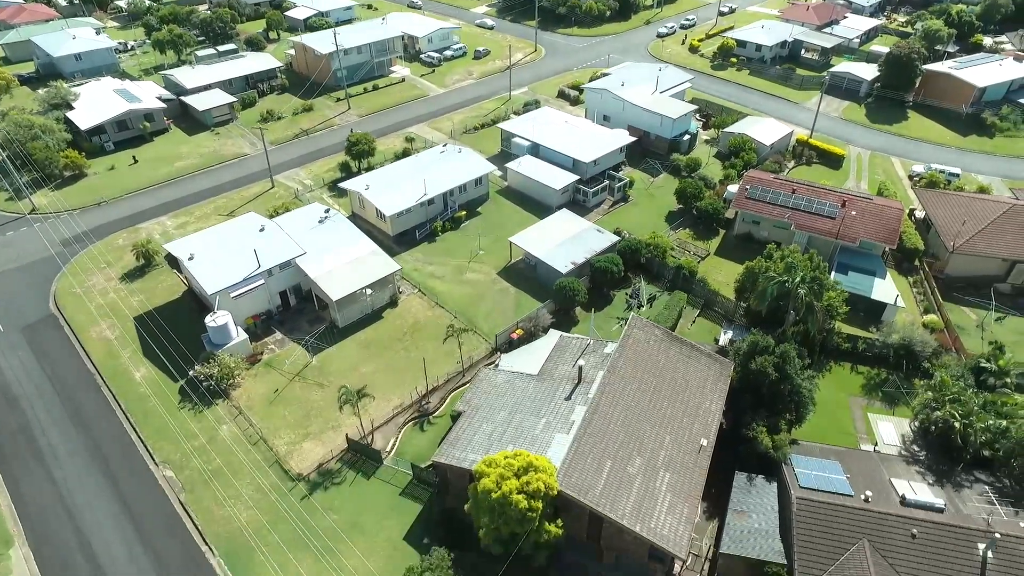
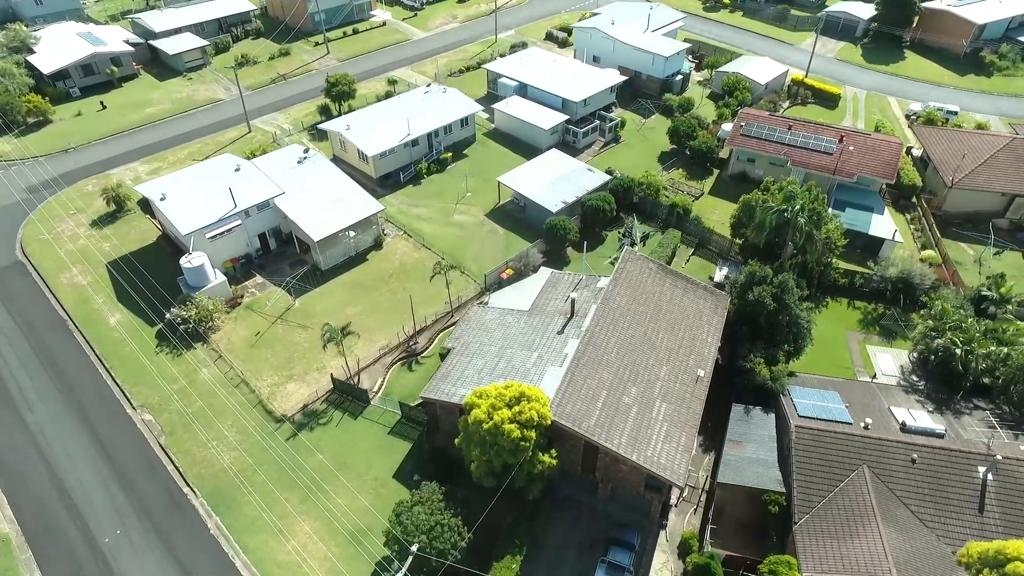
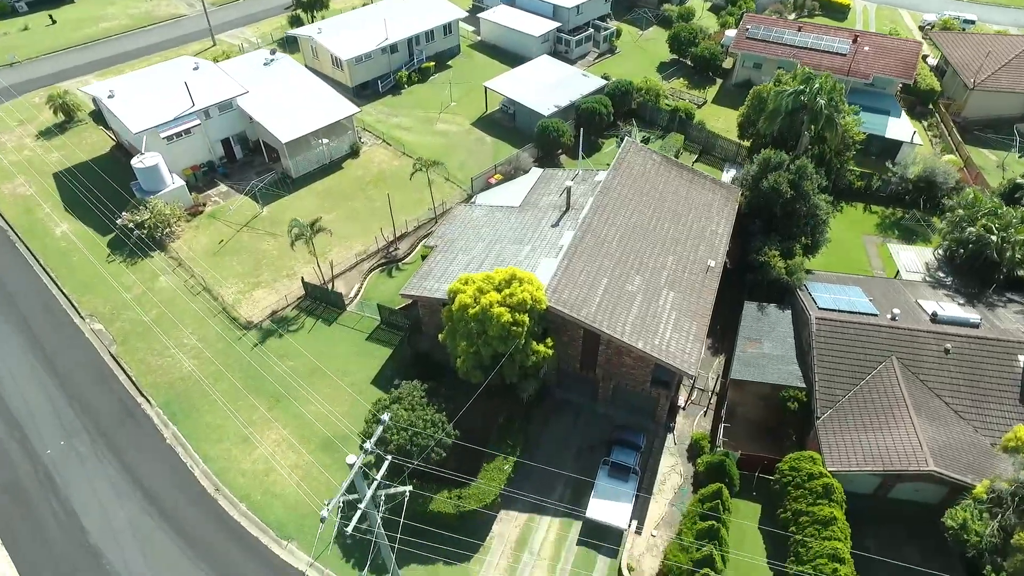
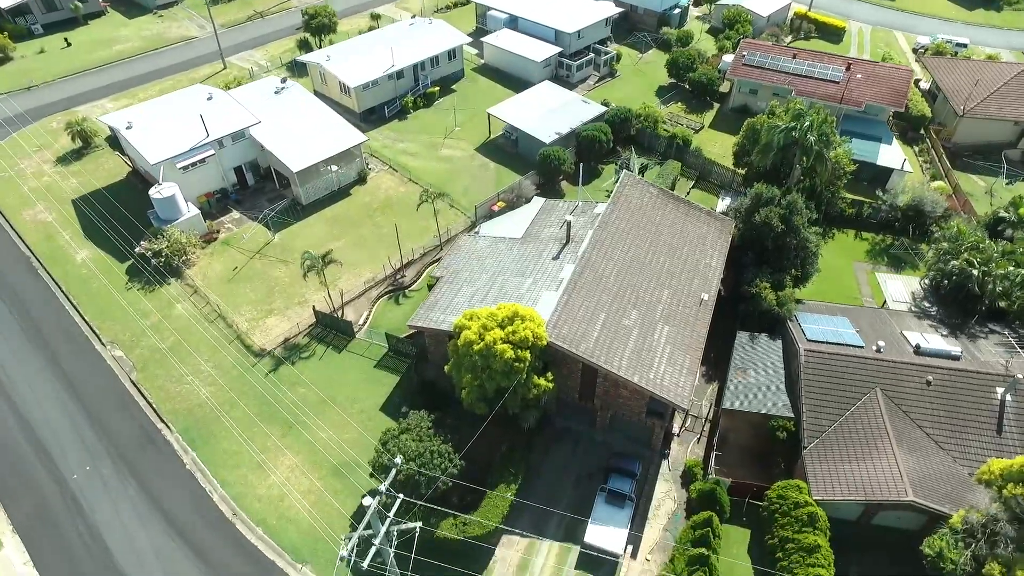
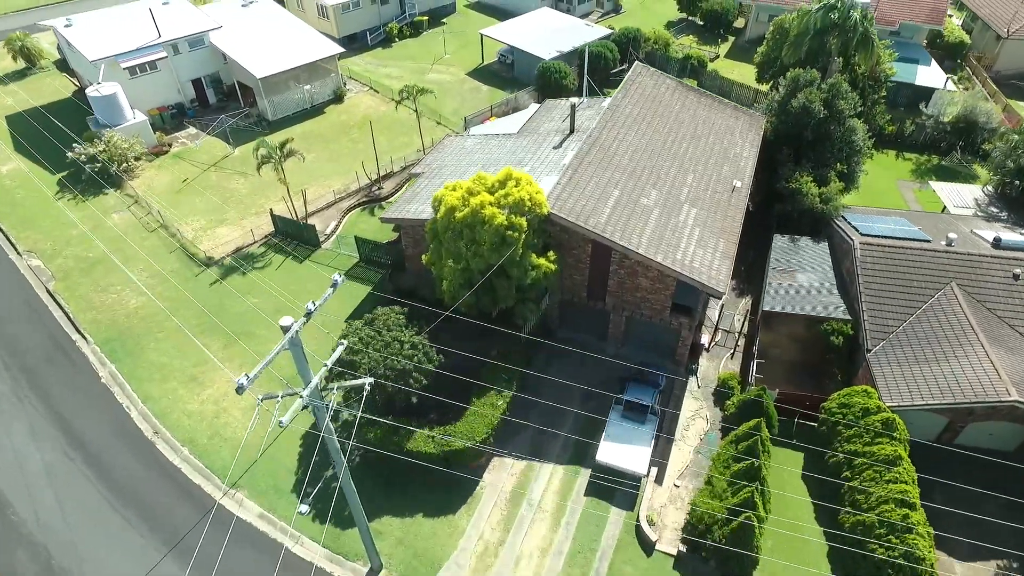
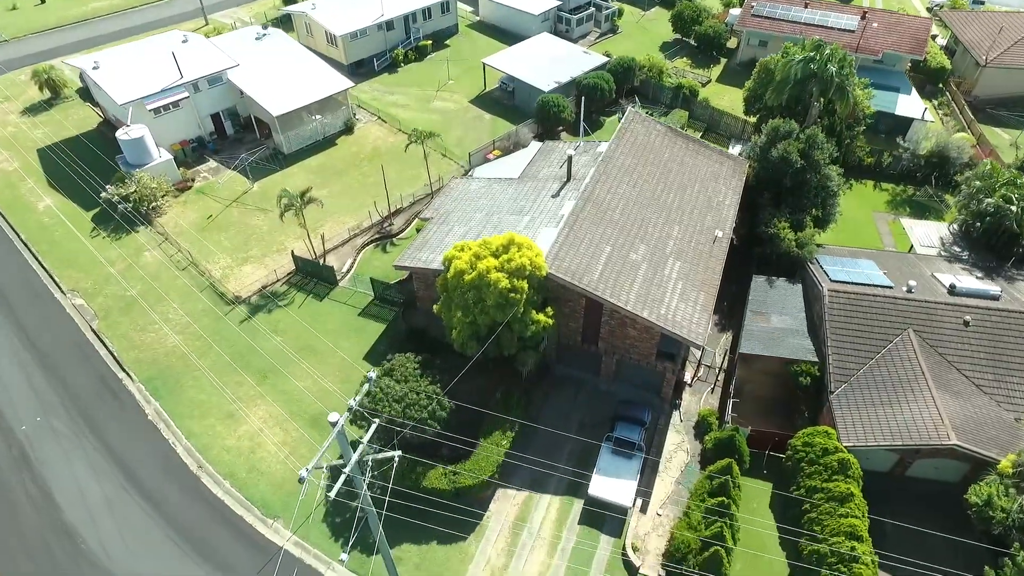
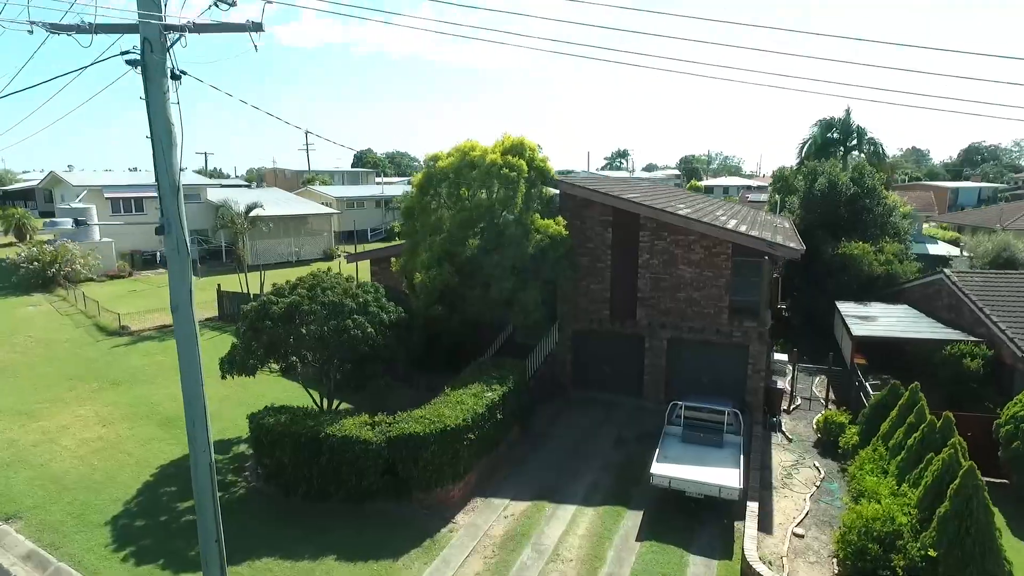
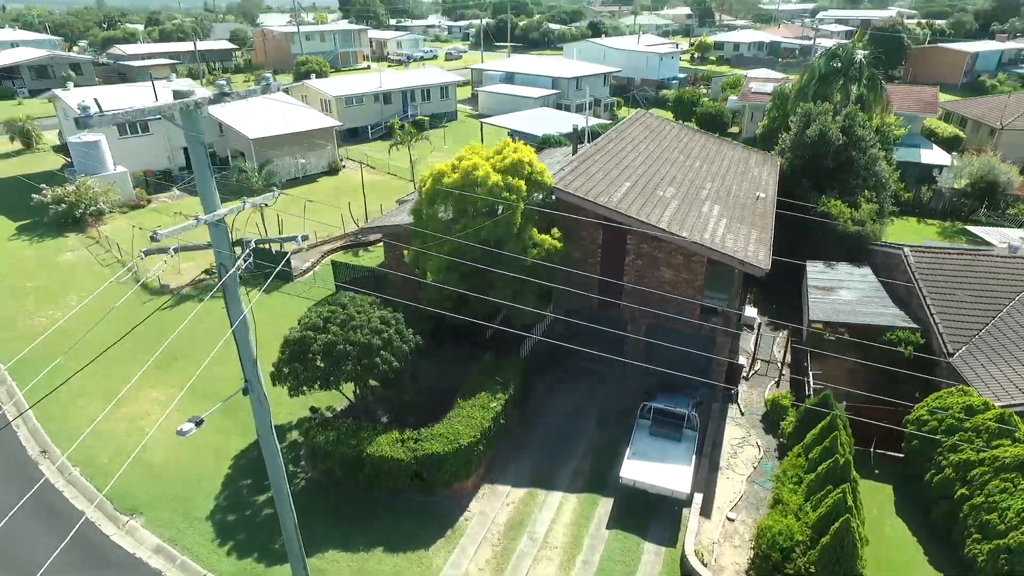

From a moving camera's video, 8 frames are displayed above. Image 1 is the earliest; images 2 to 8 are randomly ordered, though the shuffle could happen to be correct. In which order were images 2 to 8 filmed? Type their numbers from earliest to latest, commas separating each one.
2, 4, 3, 6, 5, 8, 7
